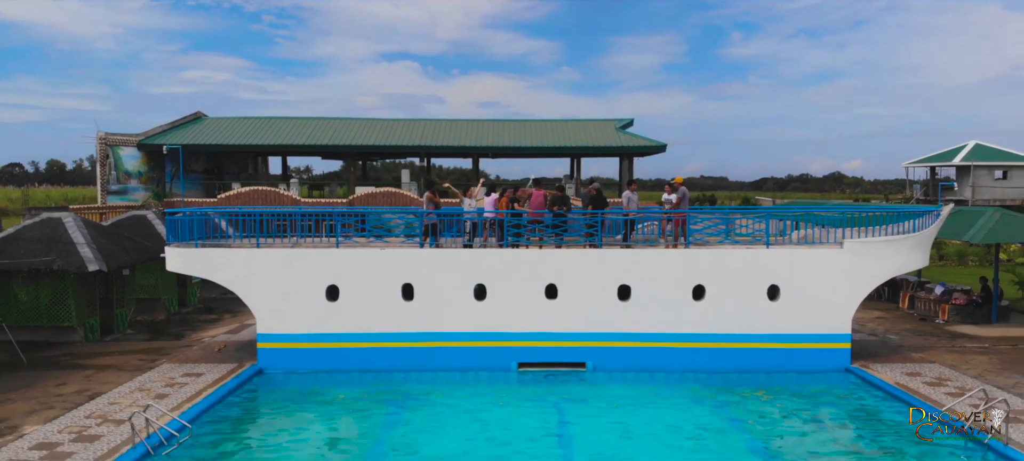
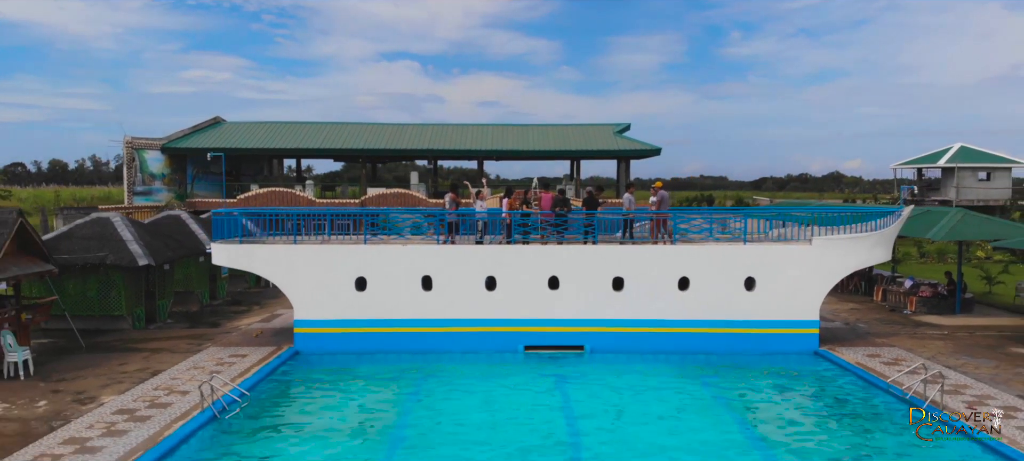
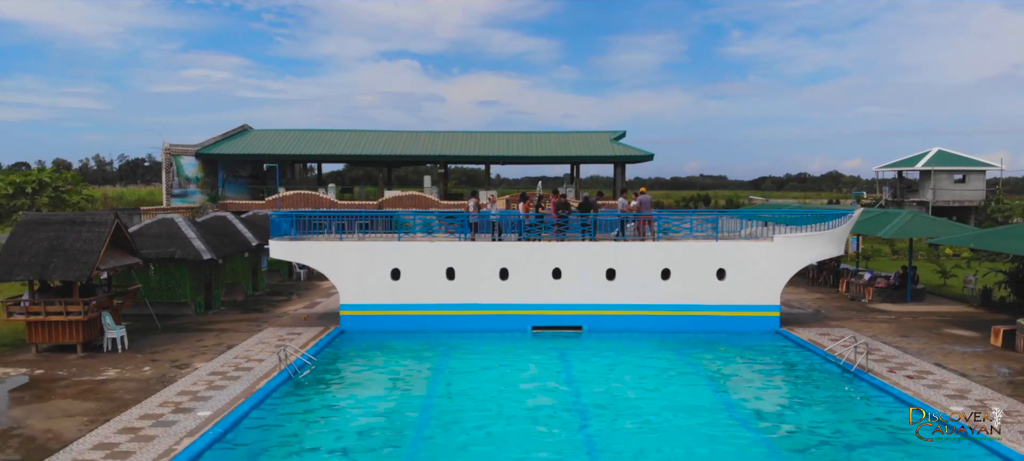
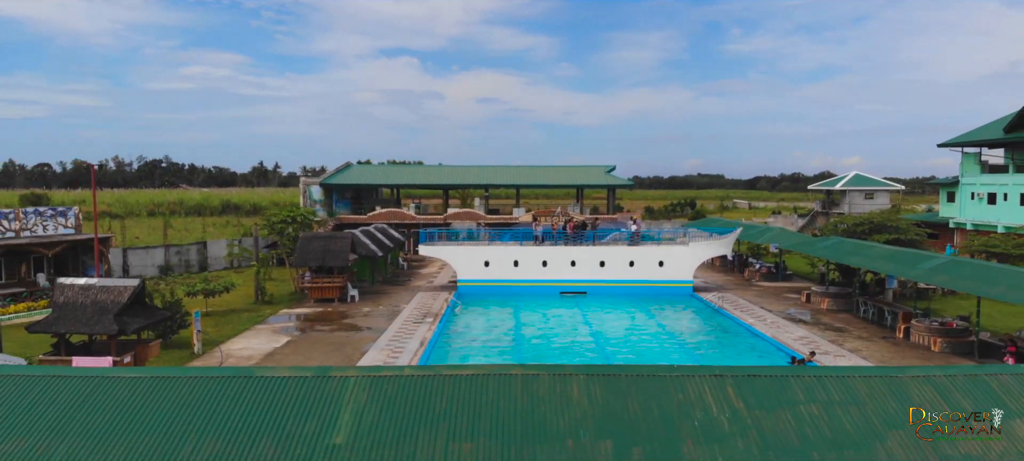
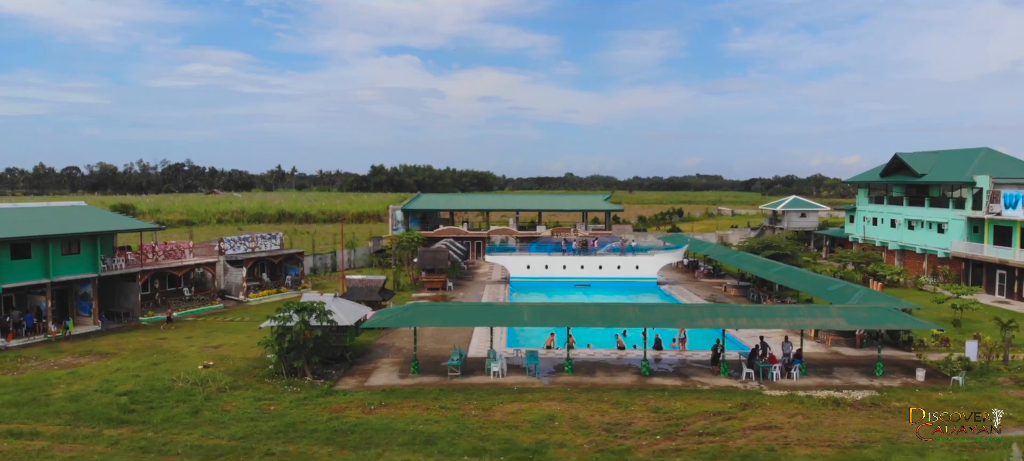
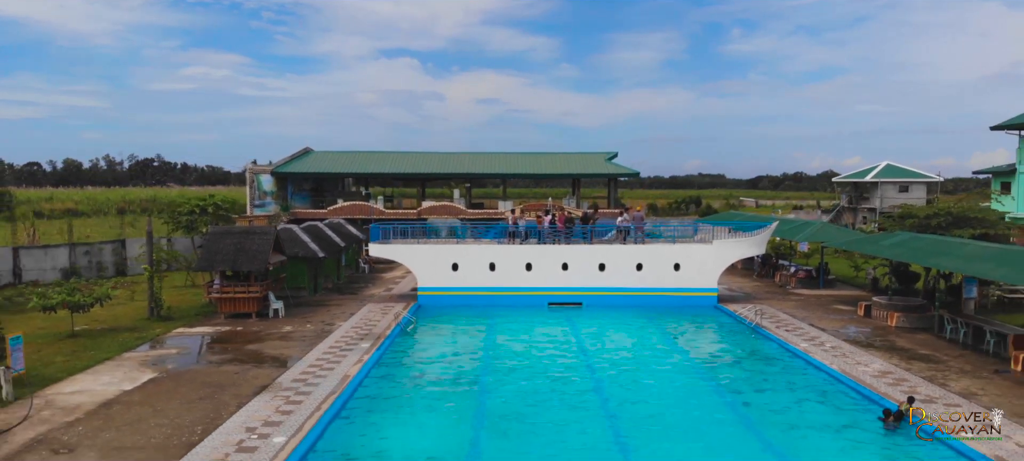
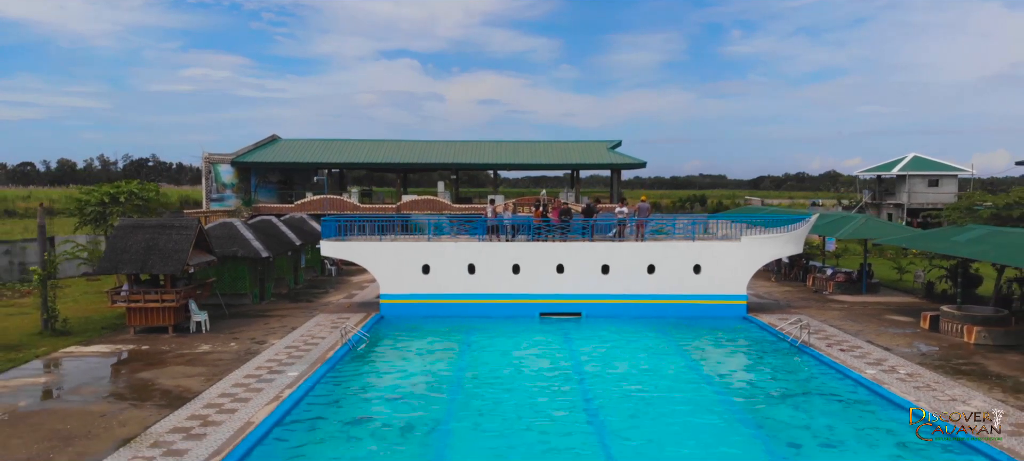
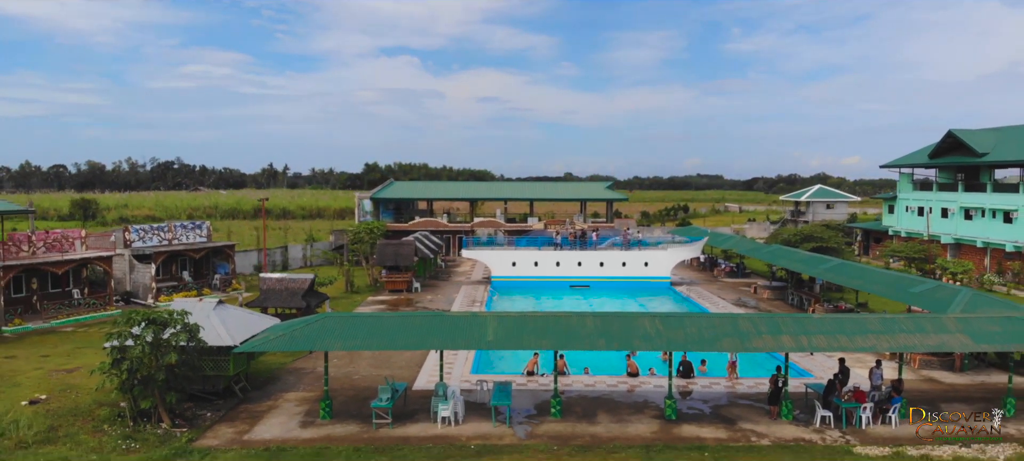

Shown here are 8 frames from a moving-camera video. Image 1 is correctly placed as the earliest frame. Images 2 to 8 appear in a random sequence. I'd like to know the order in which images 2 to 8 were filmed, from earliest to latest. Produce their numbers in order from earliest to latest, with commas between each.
2, 3, 7, 6, 4, 8, 5
